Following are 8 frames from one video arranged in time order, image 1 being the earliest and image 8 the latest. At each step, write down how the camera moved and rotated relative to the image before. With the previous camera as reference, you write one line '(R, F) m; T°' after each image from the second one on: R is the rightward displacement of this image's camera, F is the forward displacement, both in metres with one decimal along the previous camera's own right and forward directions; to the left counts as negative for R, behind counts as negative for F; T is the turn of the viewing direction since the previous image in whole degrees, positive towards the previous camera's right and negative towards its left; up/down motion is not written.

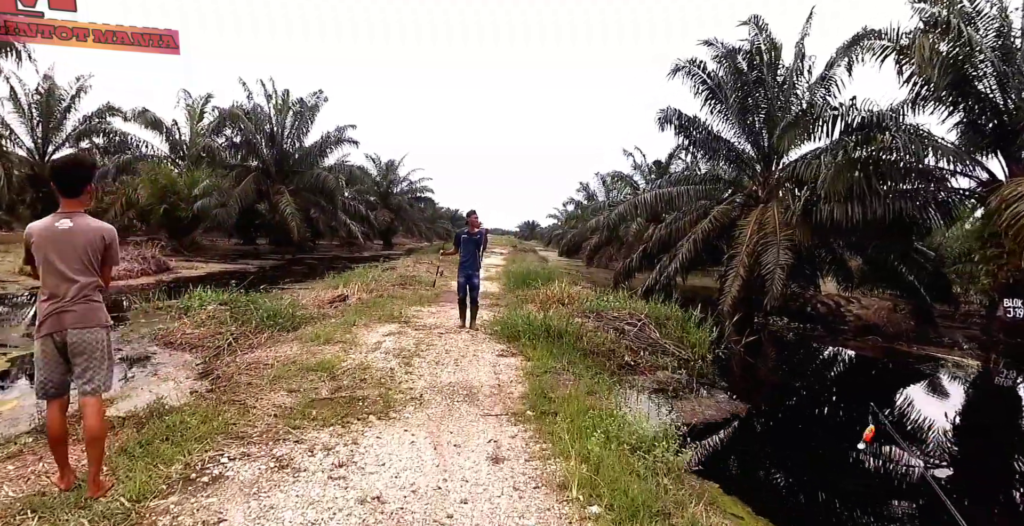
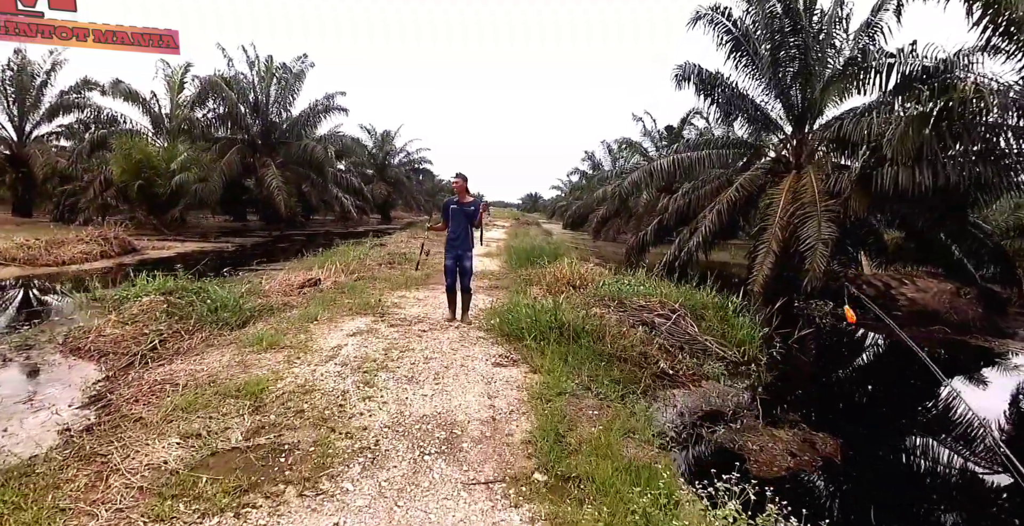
(0.0, +1.3) m; -1°
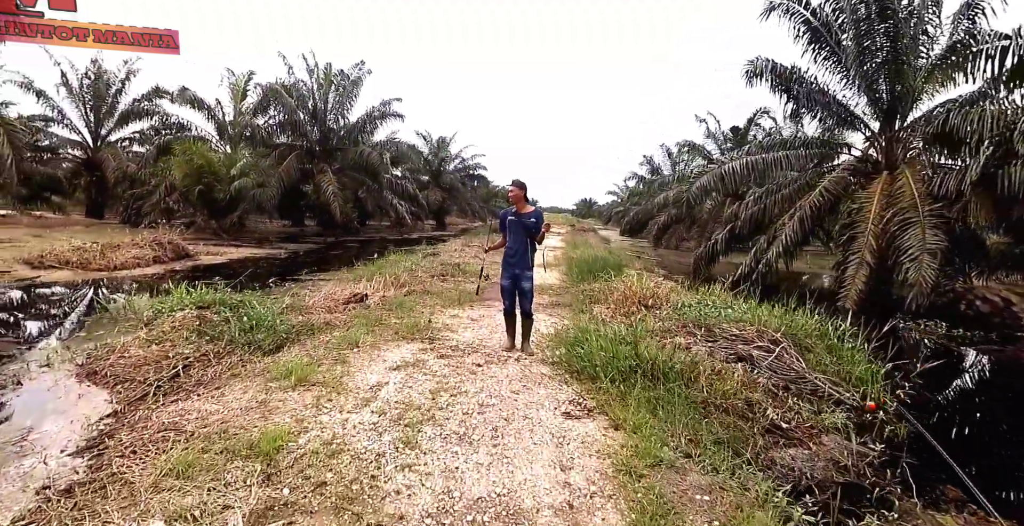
(-0.2, +0.8) m; -6°
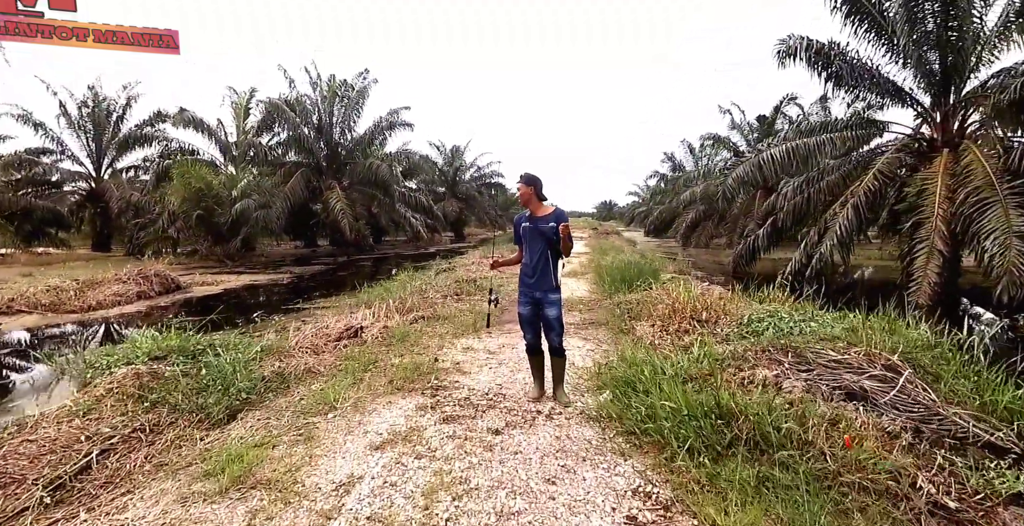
(0.0, +1.1) m; -3°
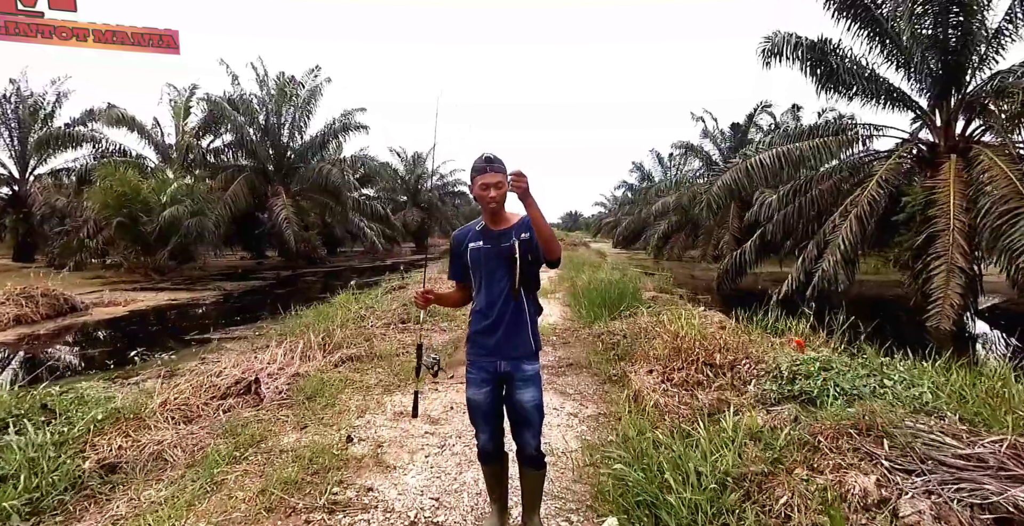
(+0.1, +1.3) m; +4°
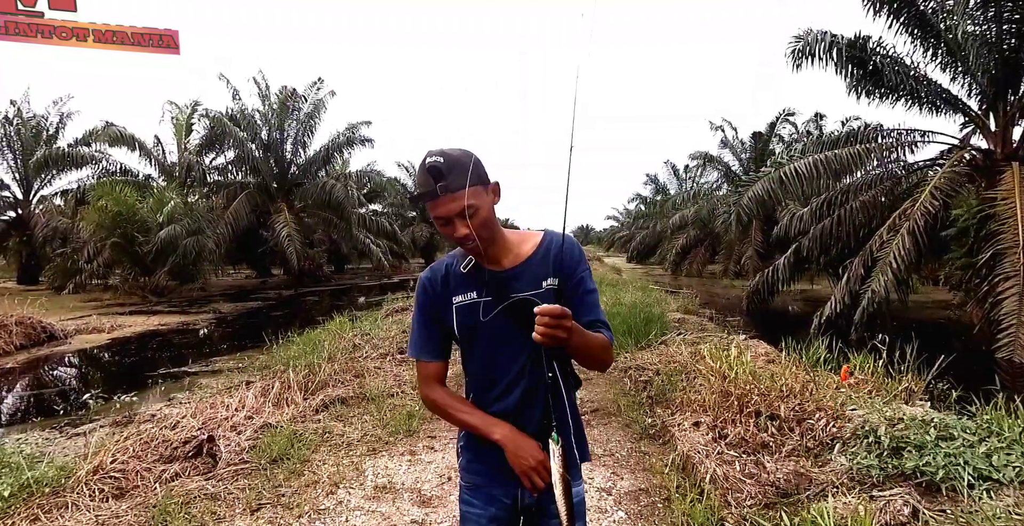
(0.0, +0.7) m; -1°
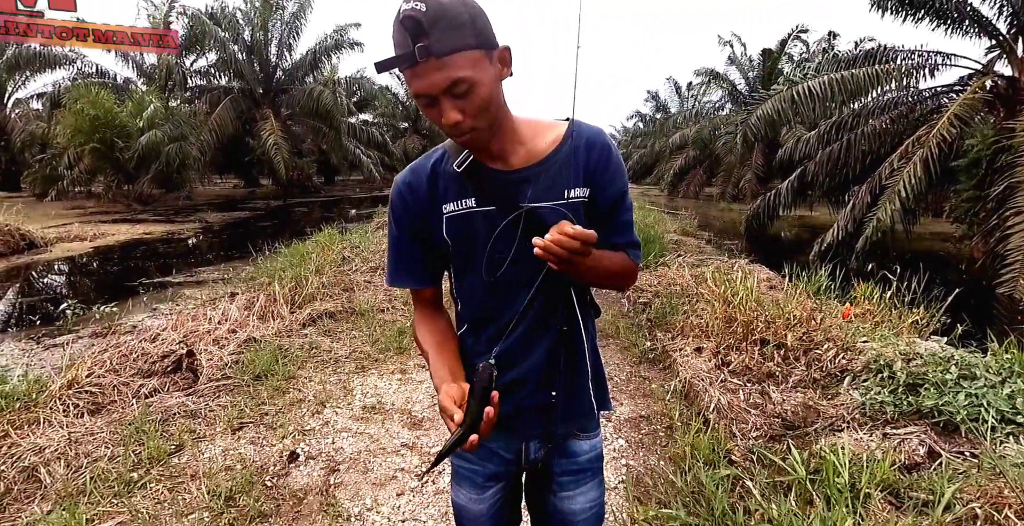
(0.0, +0.3) m; +1°
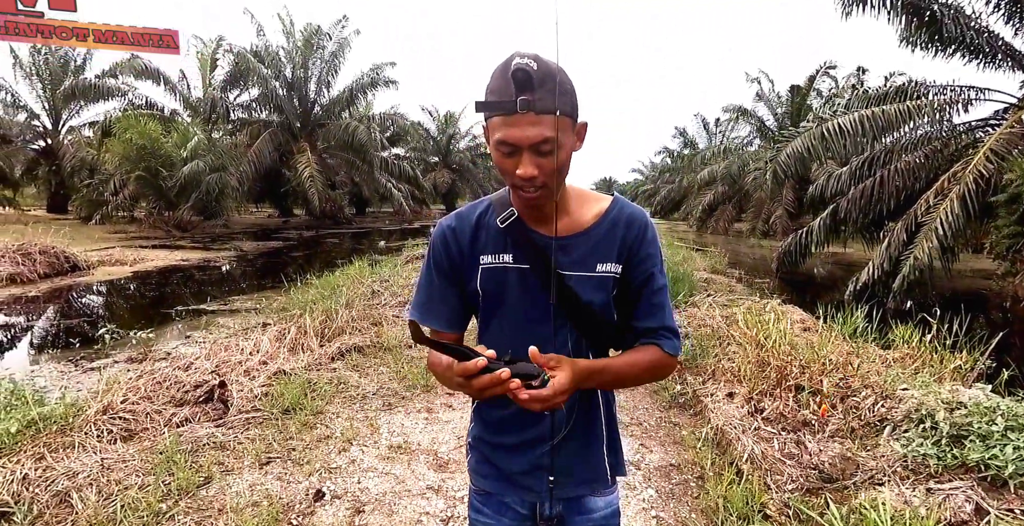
(0.0, 0.0) m; -3°
